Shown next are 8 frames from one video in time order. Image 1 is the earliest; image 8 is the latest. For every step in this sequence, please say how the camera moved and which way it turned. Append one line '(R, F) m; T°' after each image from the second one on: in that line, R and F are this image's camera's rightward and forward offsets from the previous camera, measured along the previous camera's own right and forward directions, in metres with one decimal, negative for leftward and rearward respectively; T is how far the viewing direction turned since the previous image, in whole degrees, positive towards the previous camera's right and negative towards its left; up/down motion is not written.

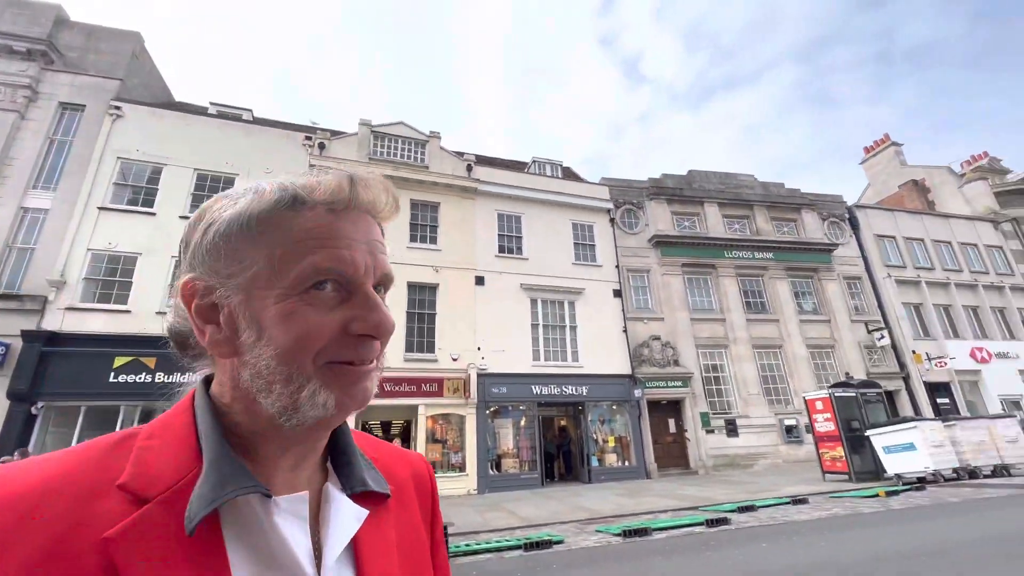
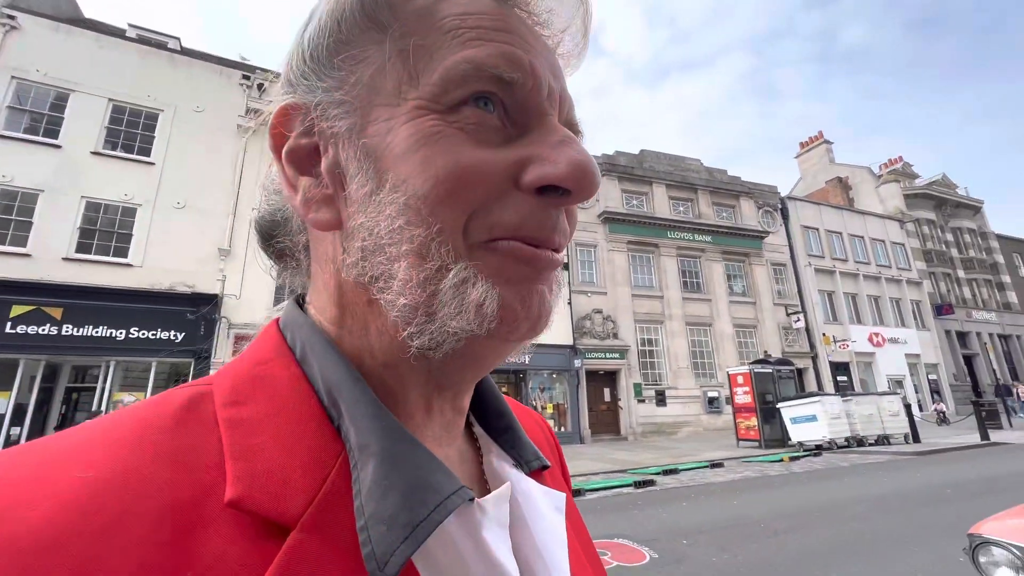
(-0.1, 0.0) m; +7°
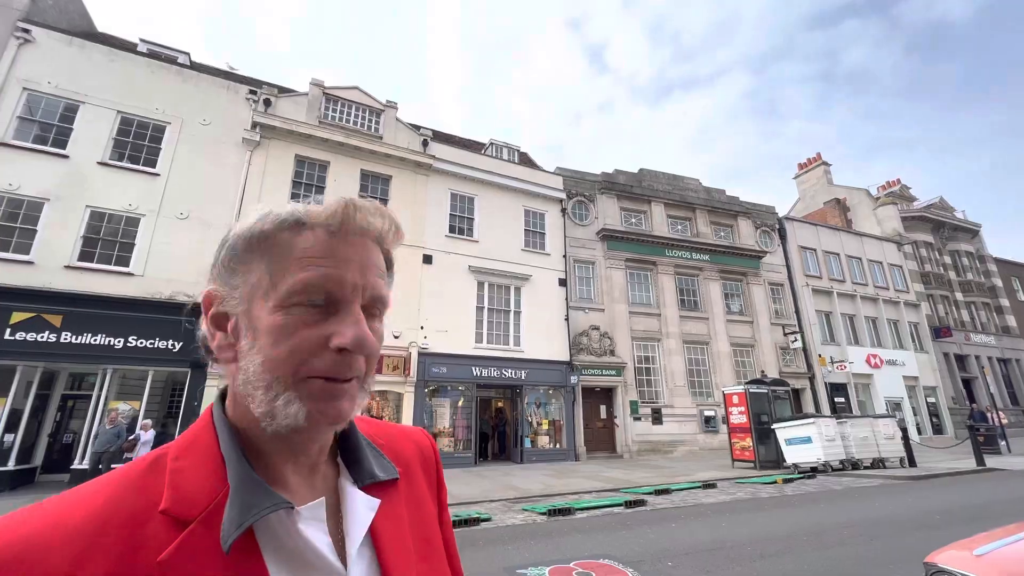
(+0.1, -0.1) m; 0°
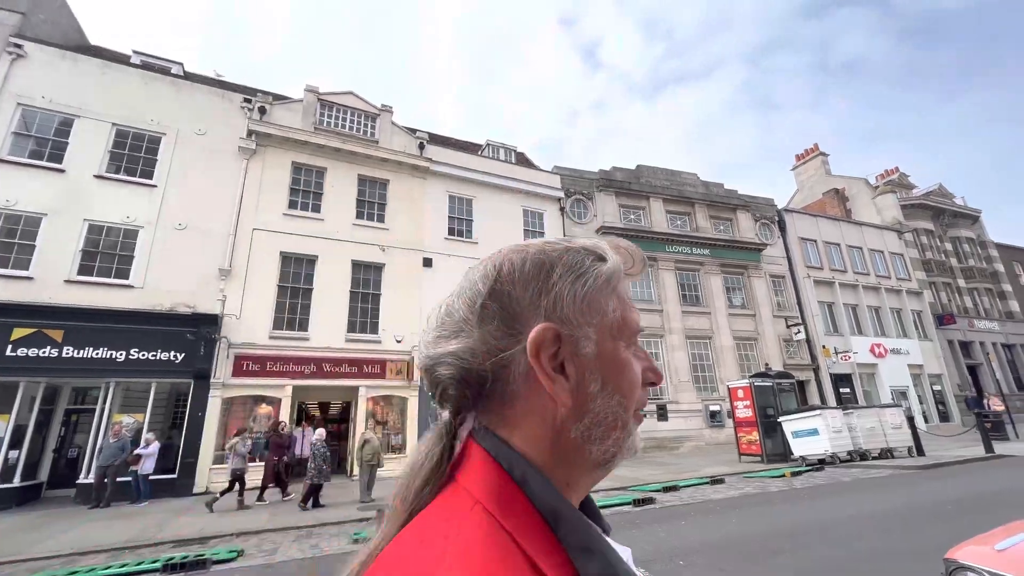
(0.0, 0.0) m; 0°
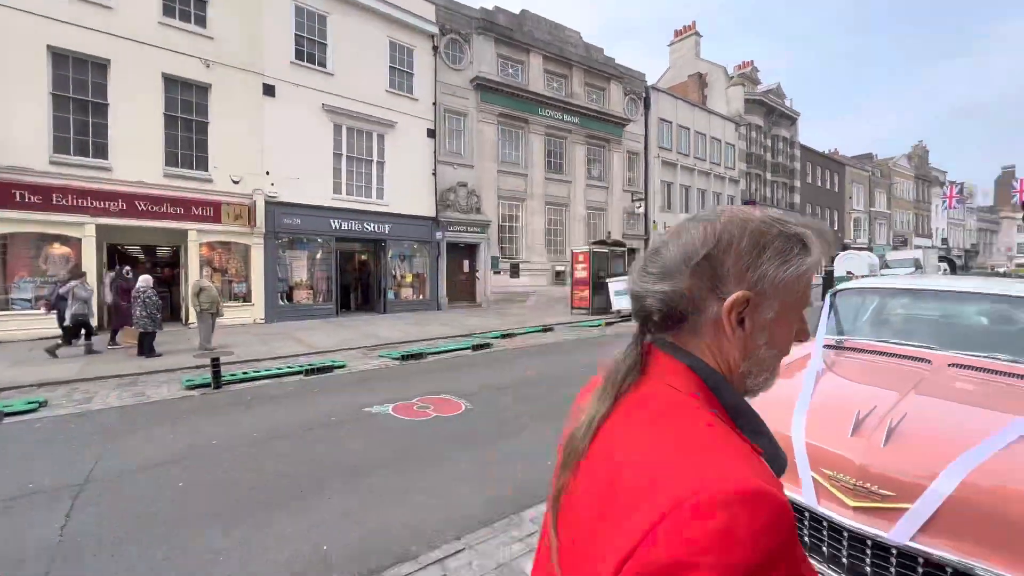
(+0.3, -0.1) m; +18°
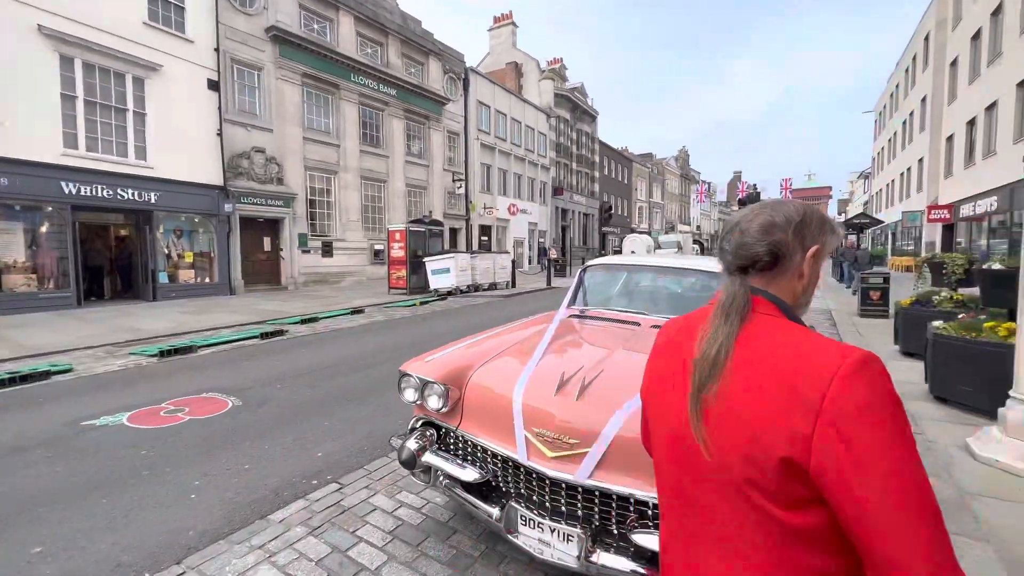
(+0.5, 0.0) m; +21°
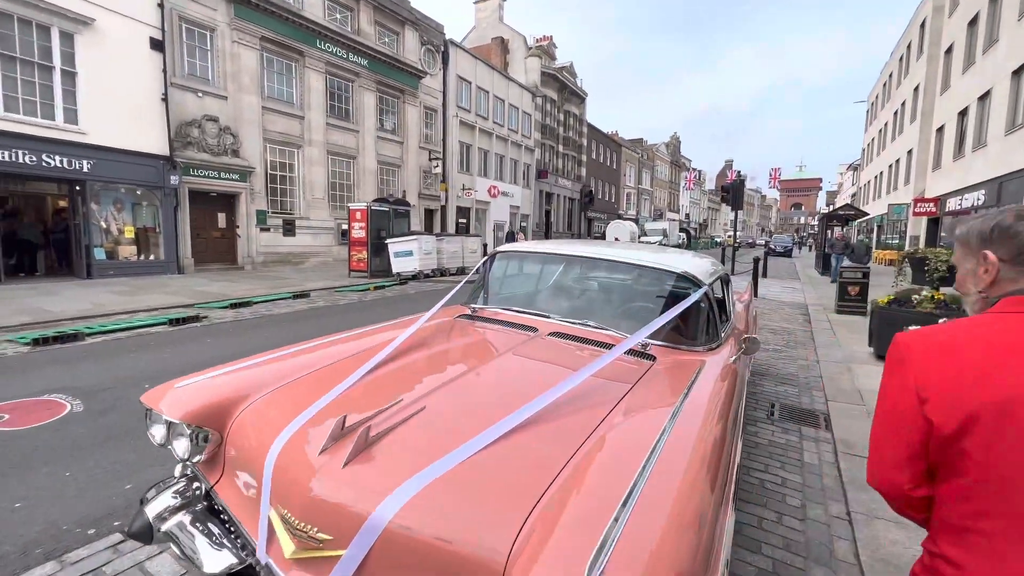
(+0.7, +0.8) m; +1°
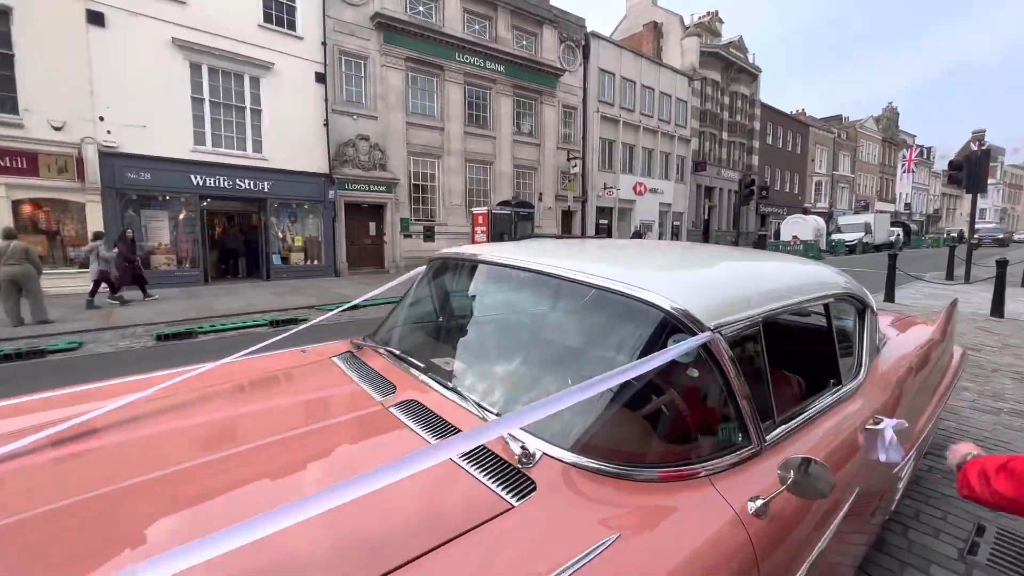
(+1.0, +1.3) m; -20°
